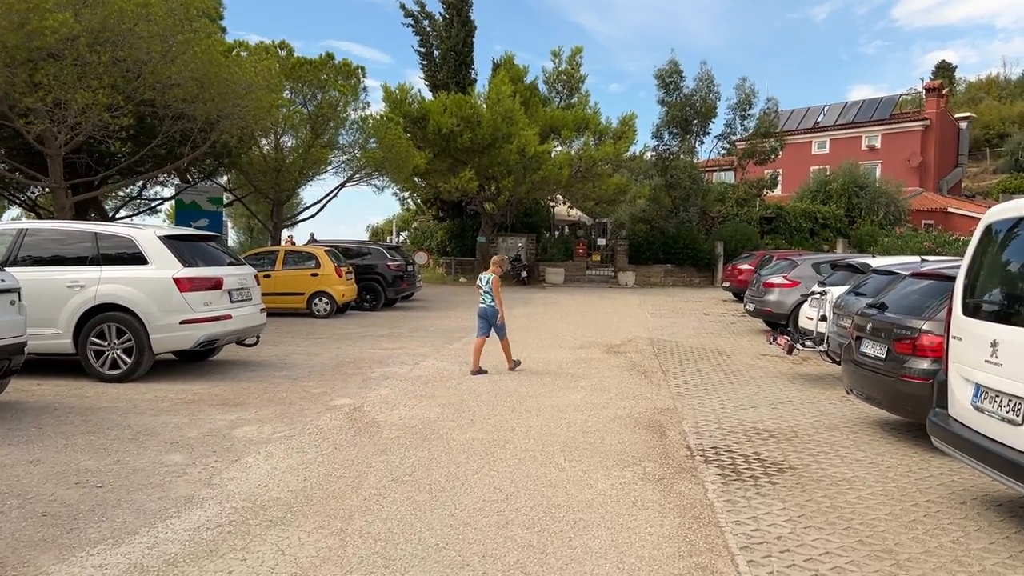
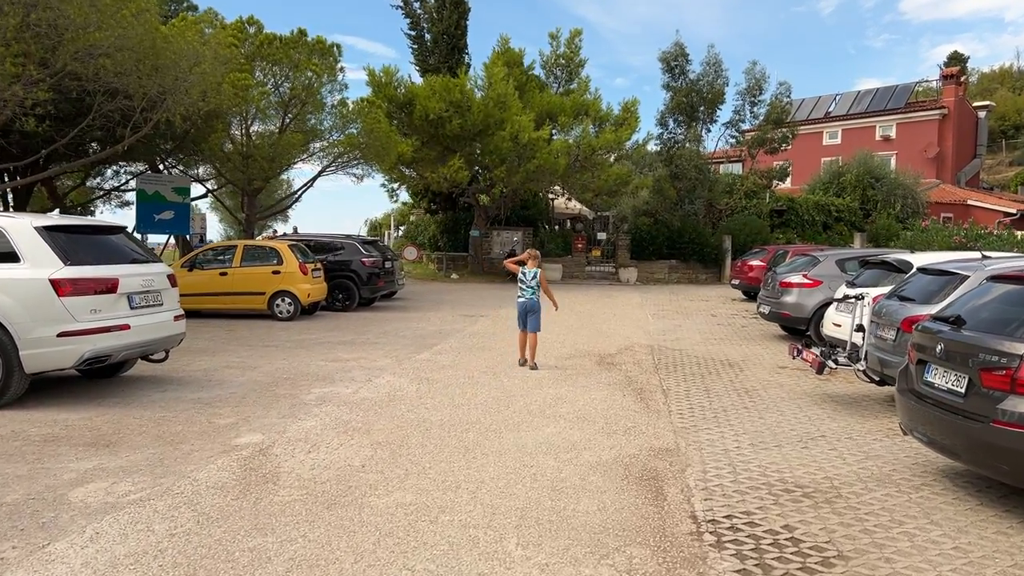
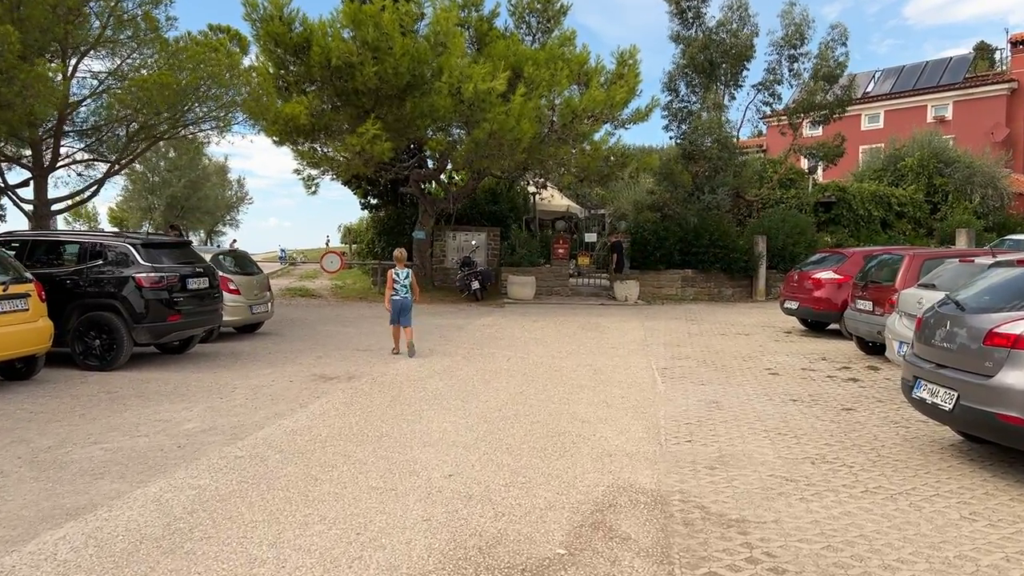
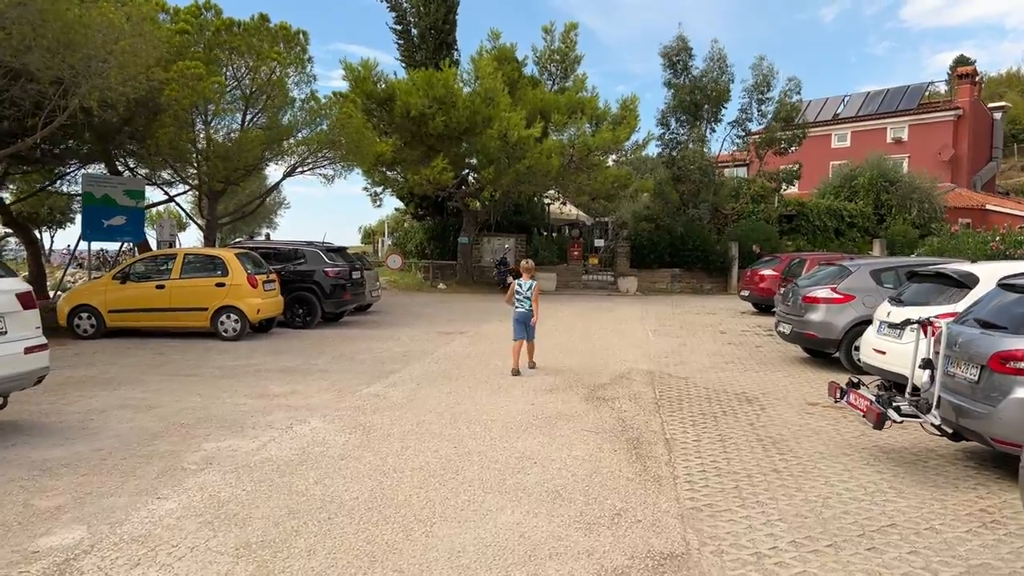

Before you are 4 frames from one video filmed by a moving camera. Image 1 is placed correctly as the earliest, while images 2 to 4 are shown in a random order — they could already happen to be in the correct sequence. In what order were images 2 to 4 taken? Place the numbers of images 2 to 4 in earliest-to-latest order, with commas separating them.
2, 4, 3
